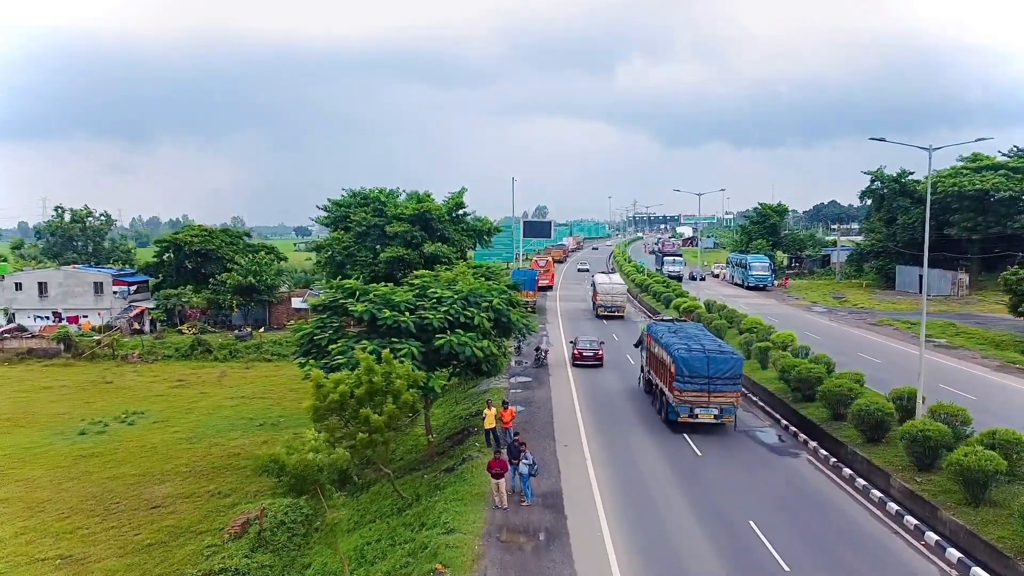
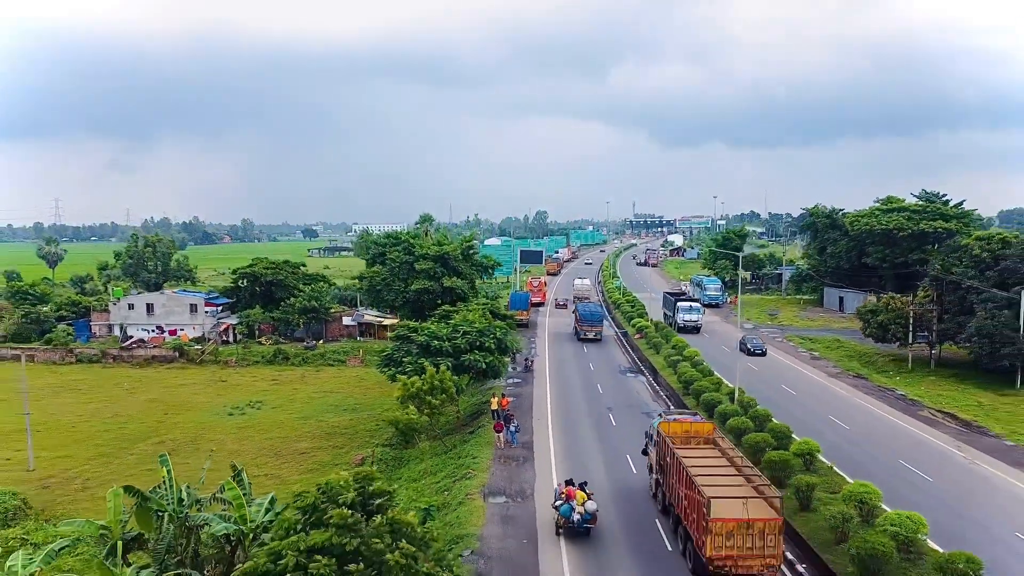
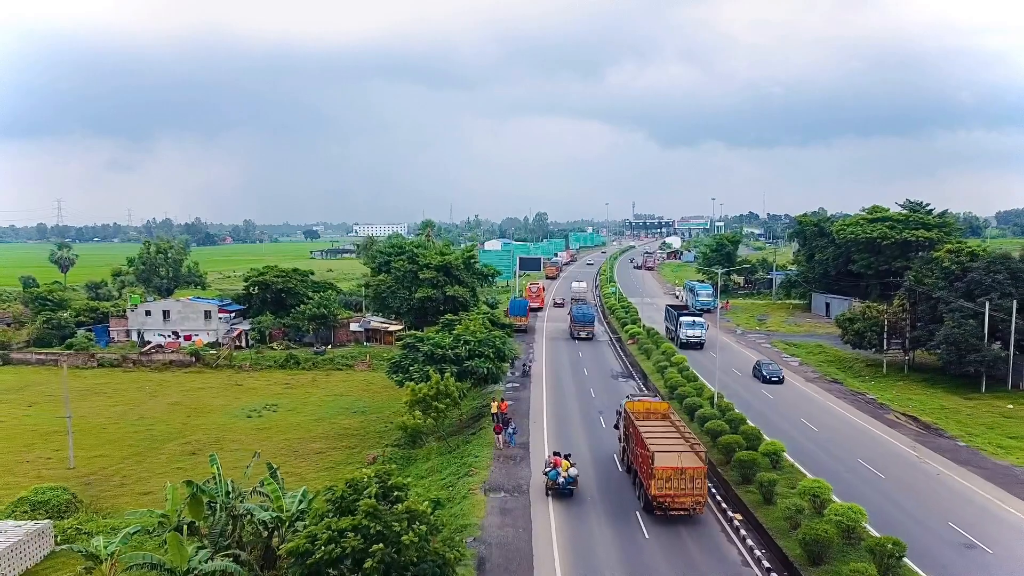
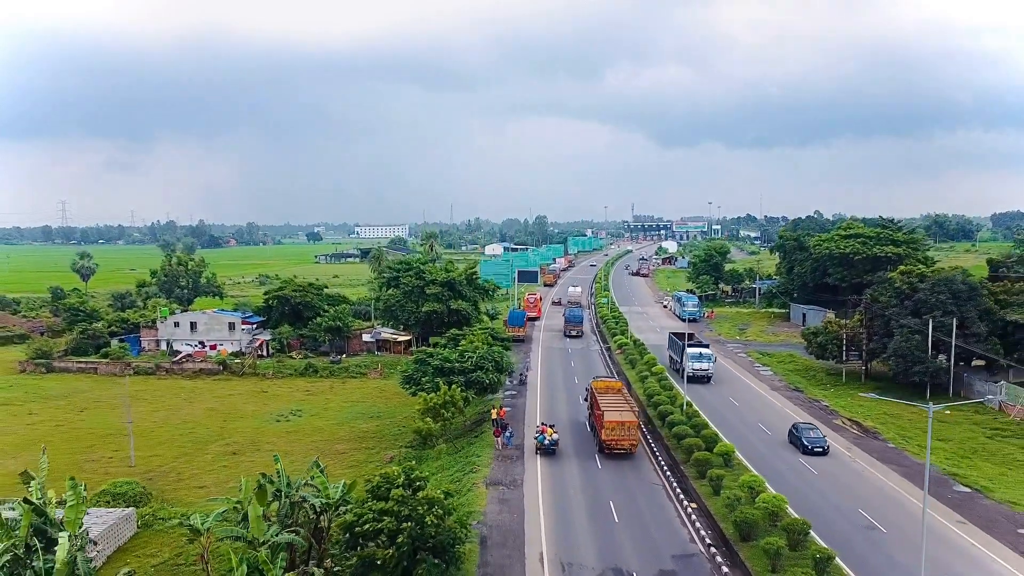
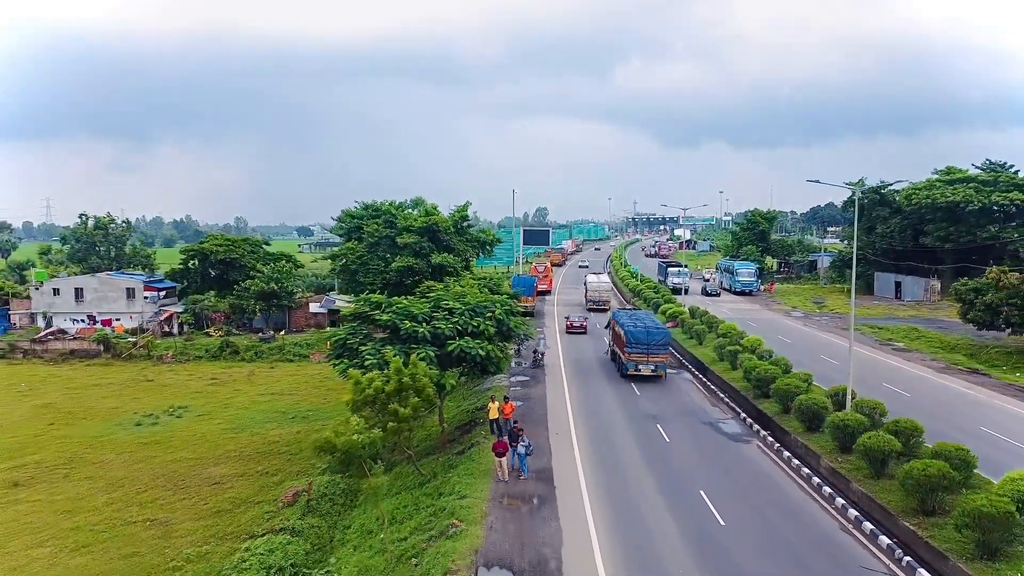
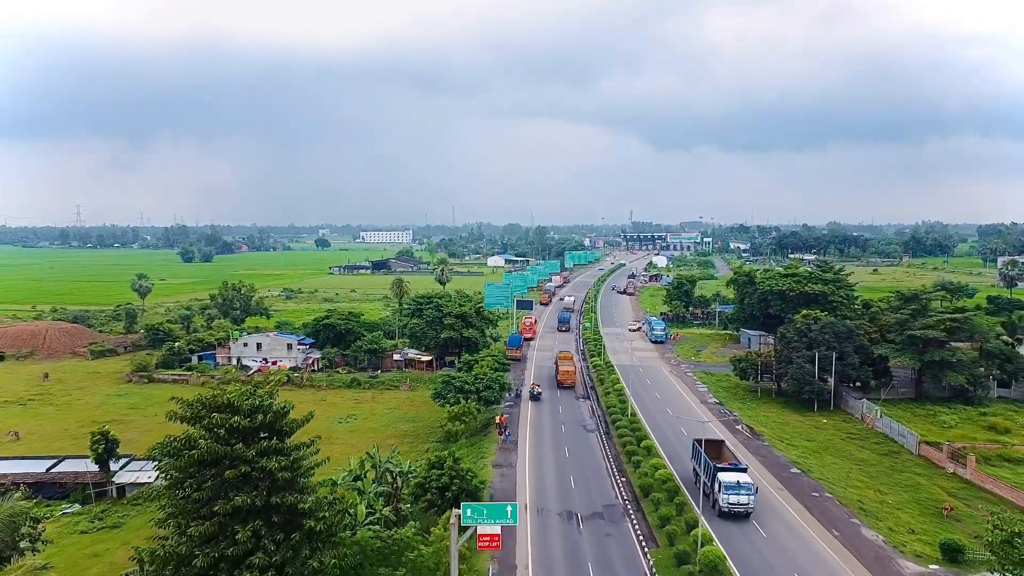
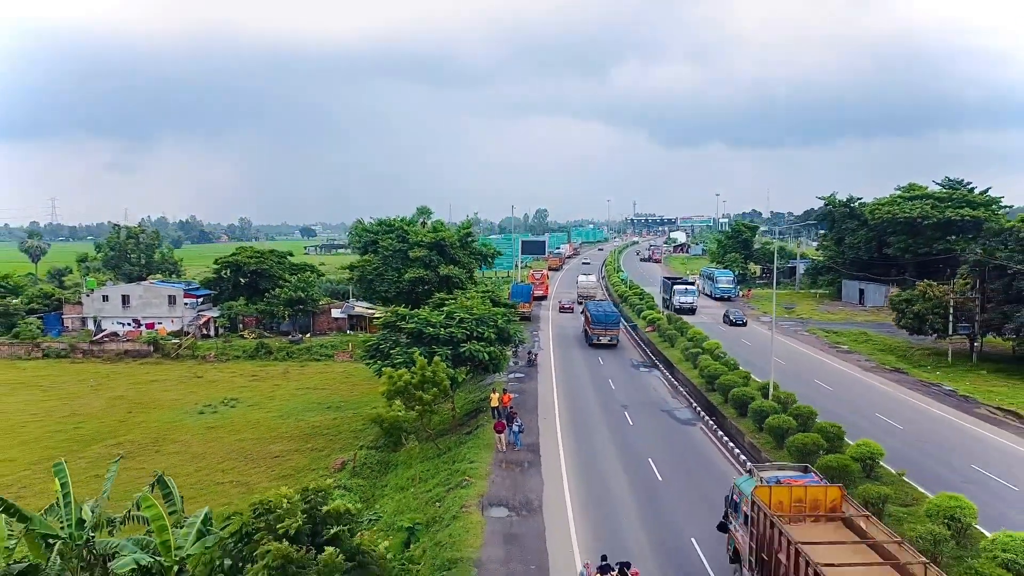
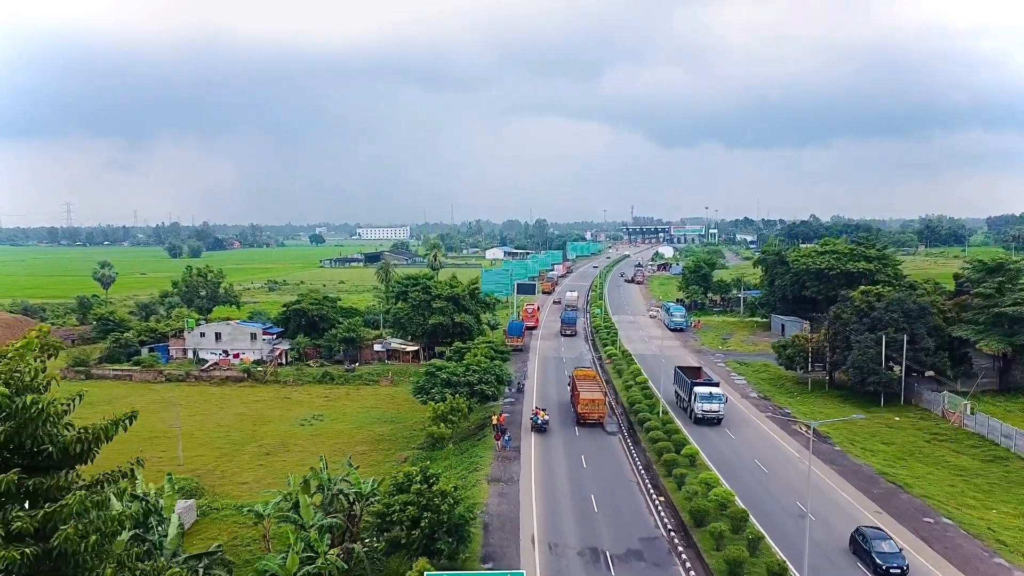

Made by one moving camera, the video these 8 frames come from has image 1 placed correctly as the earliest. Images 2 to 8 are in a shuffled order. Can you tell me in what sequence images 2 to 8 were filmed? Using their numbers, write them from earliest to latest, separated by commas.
5, 7, 2, 3, 4, 8, 6
